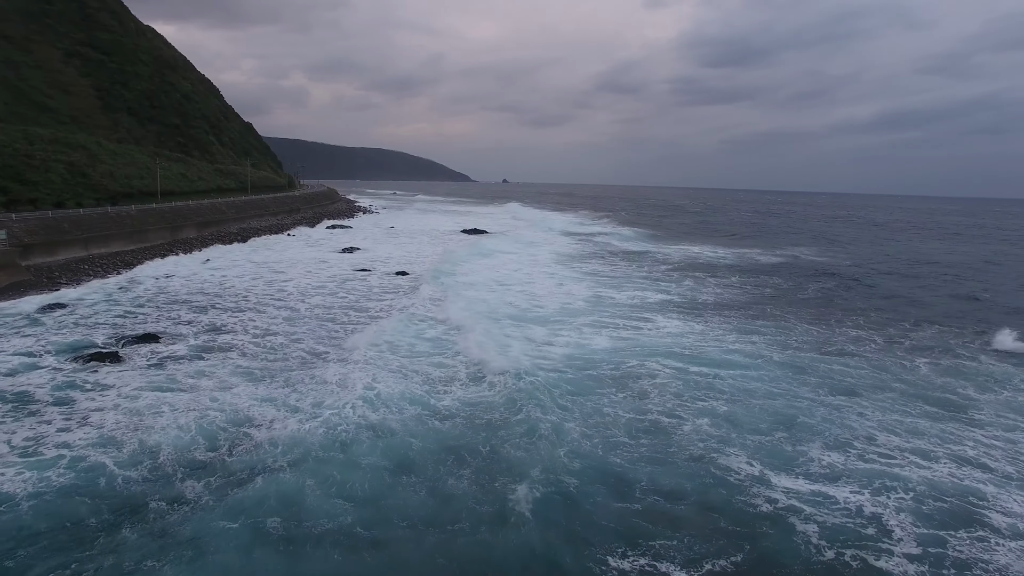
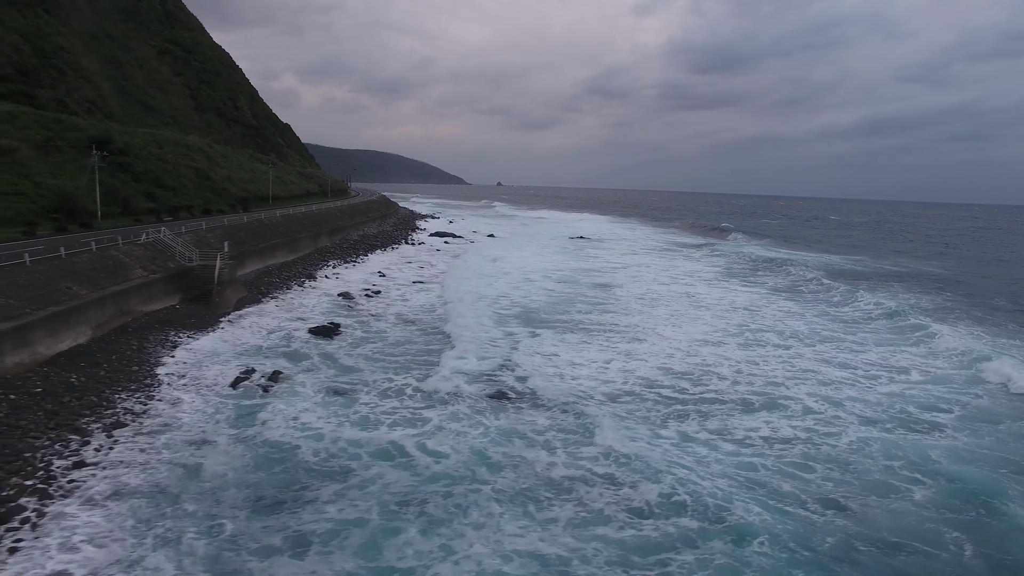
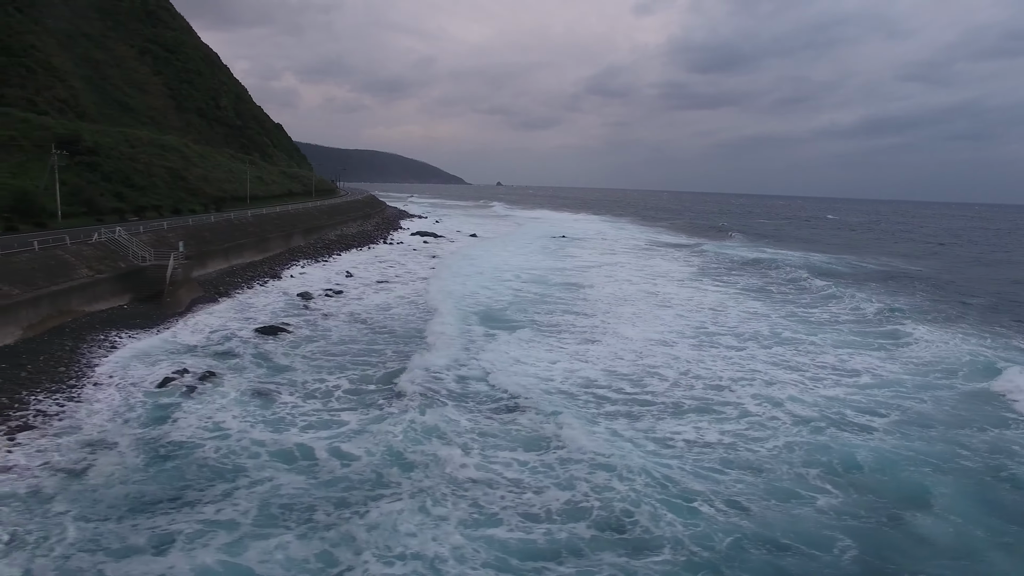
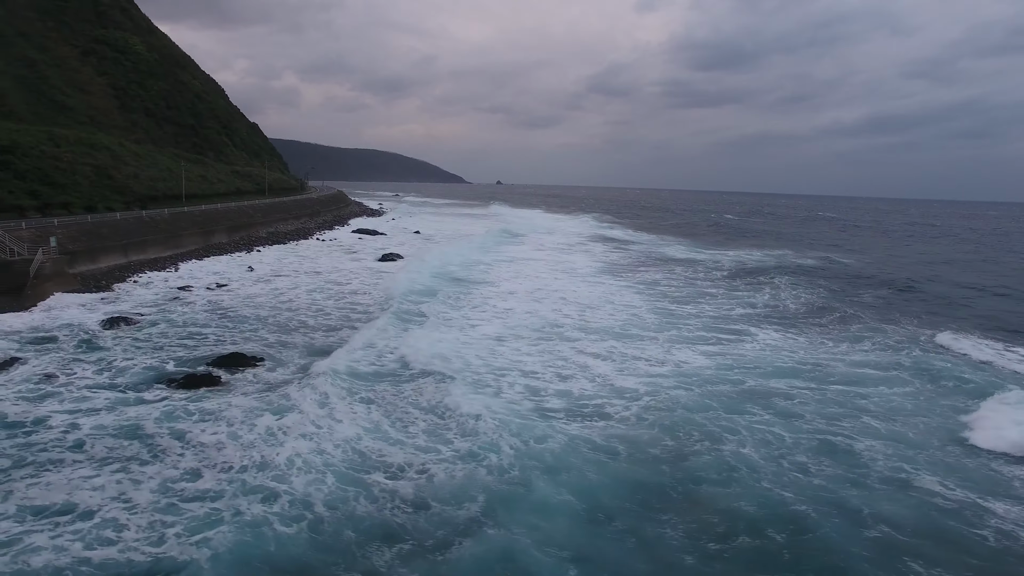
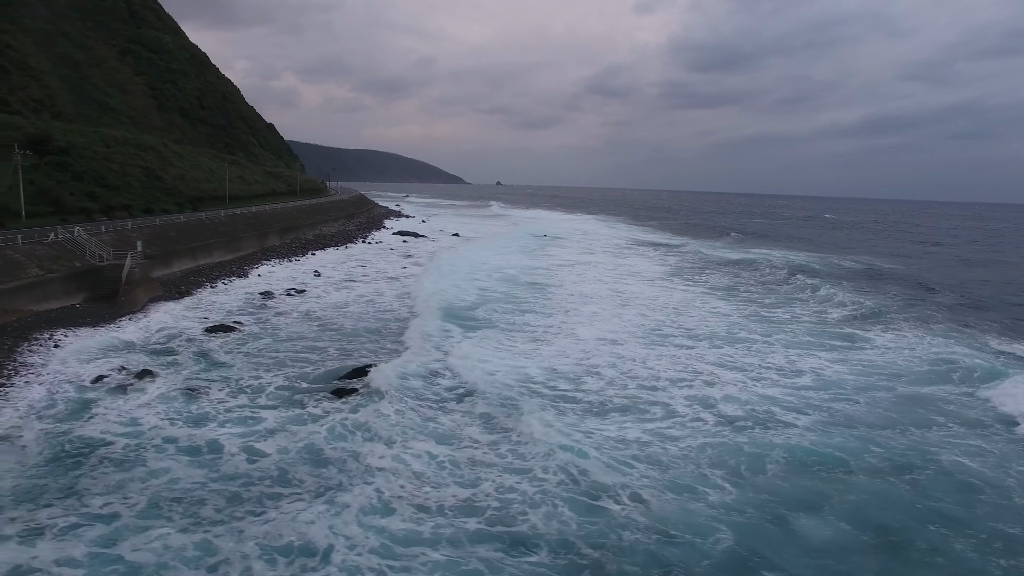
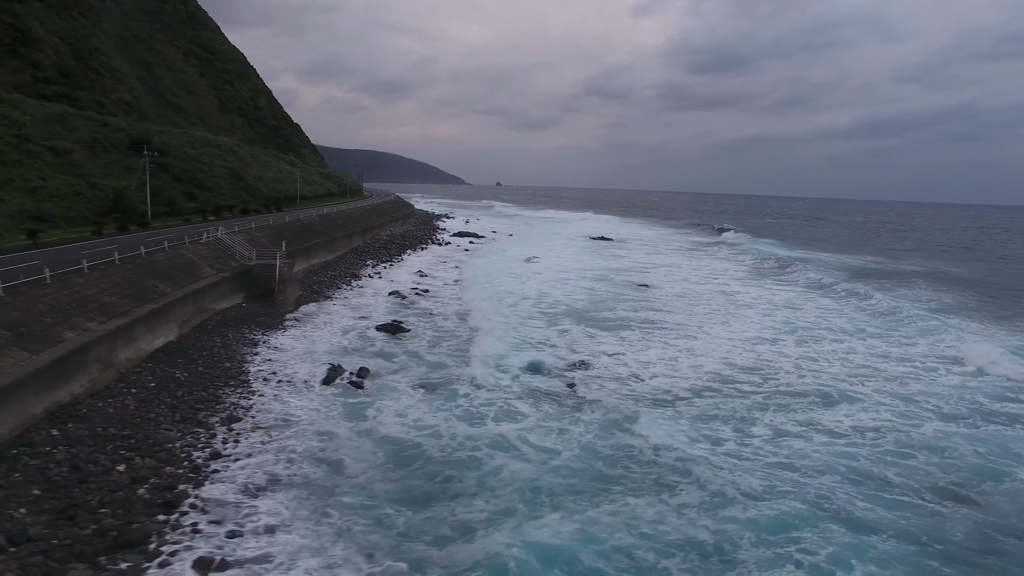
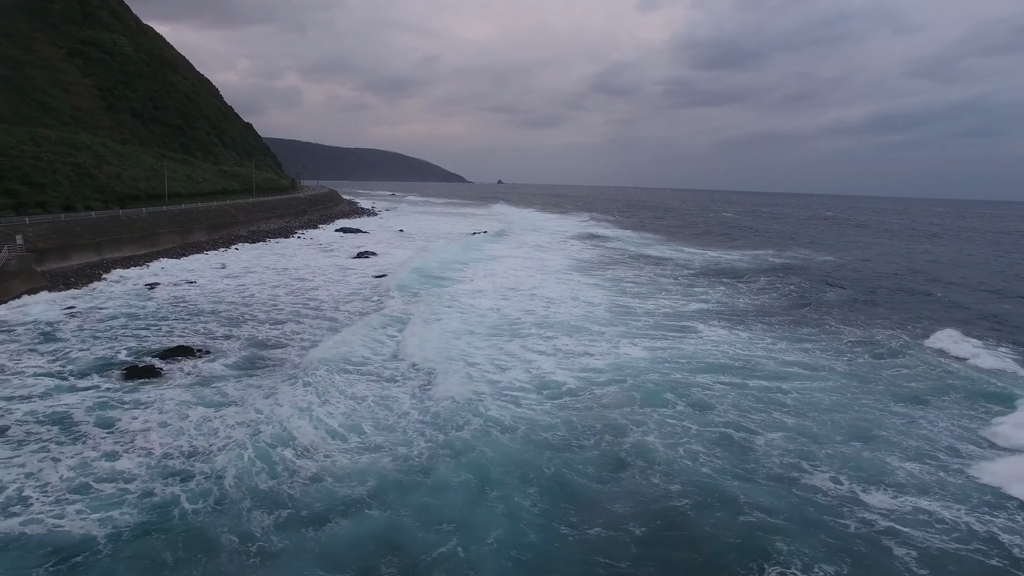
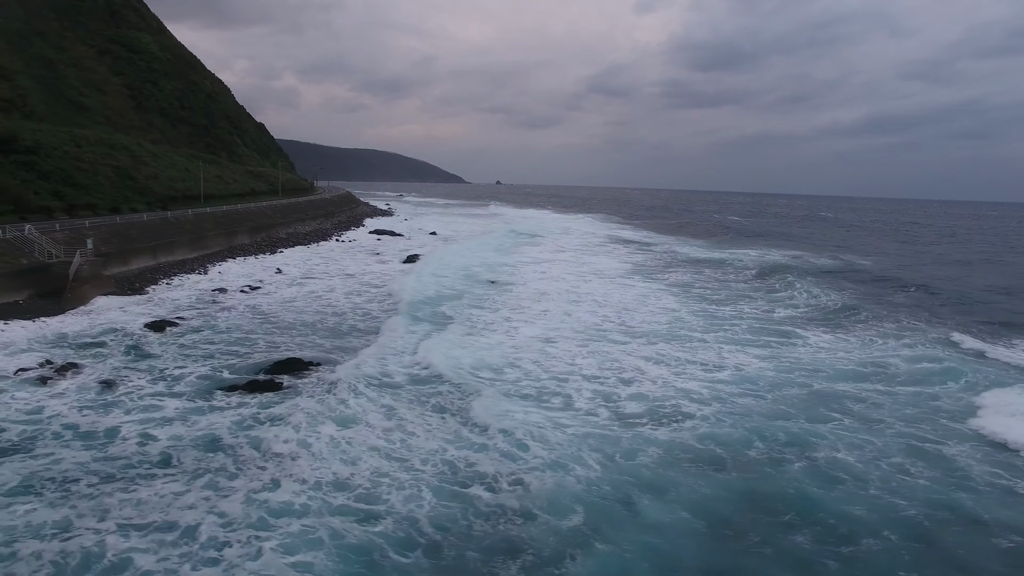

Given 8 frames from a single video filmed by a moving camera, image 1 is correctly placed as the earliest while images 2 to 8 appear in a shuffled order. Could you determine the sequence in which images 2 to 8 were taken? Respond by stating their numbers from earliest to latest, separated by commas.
7, 4, 8, 5, 3, 2, 6
